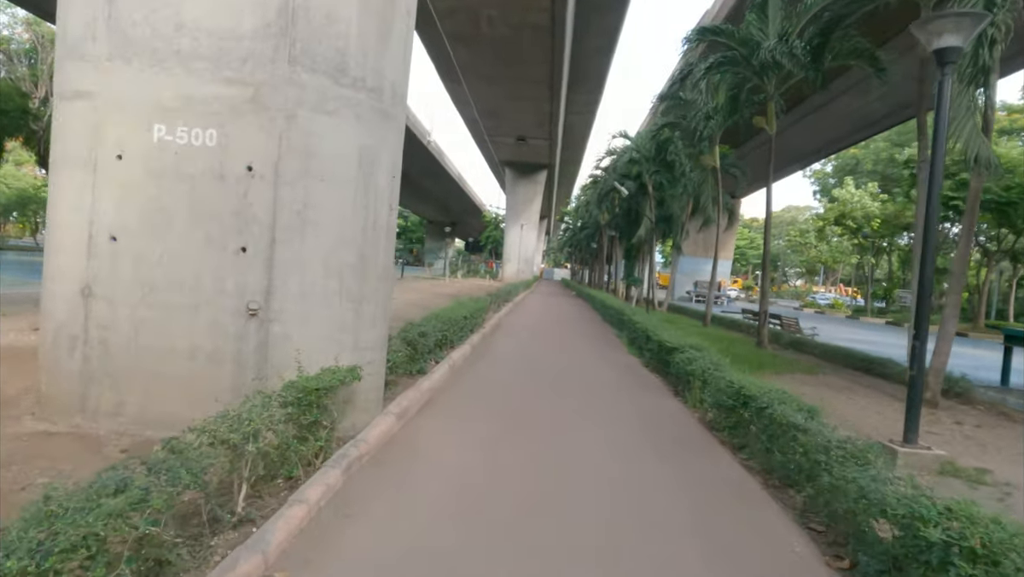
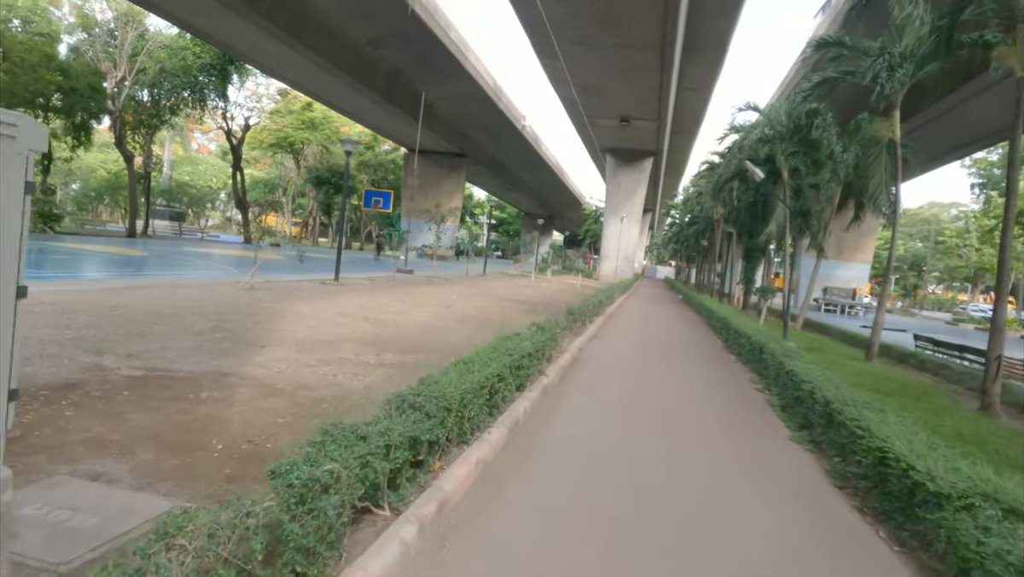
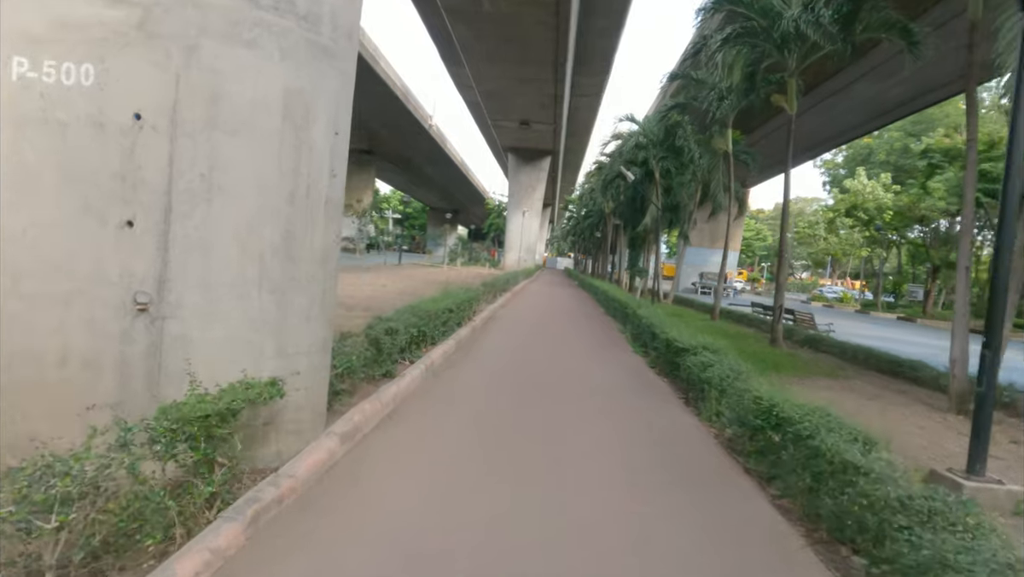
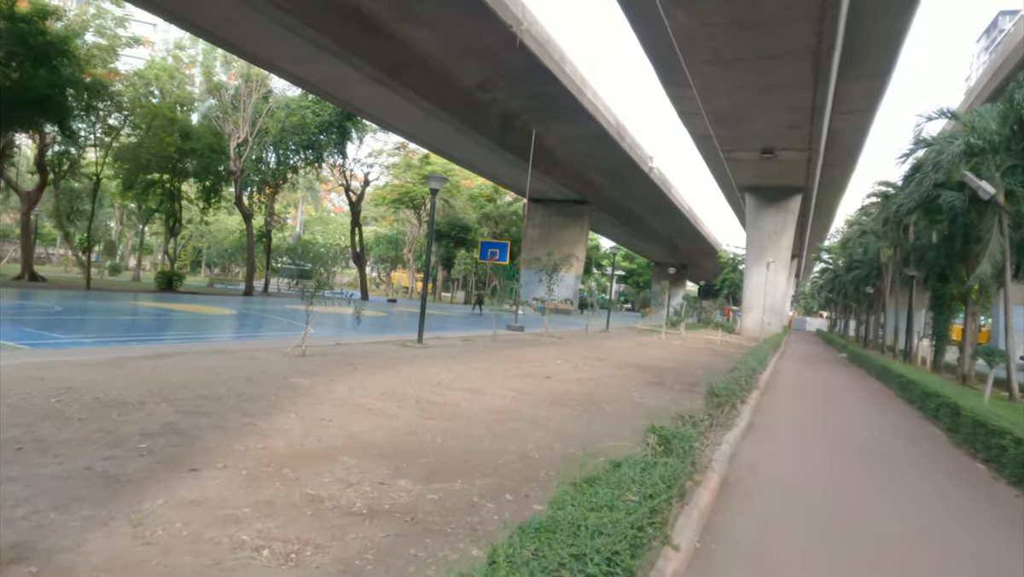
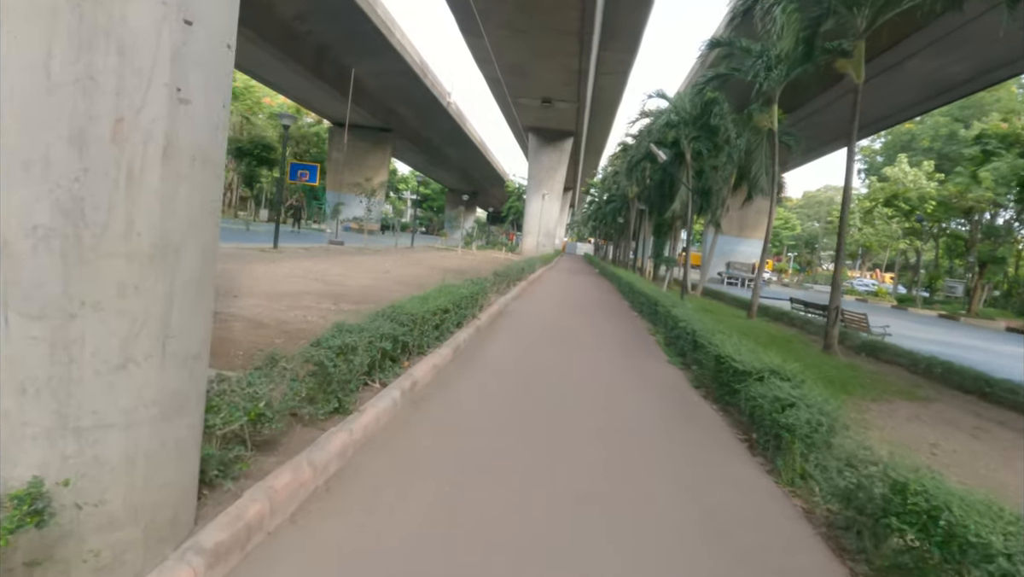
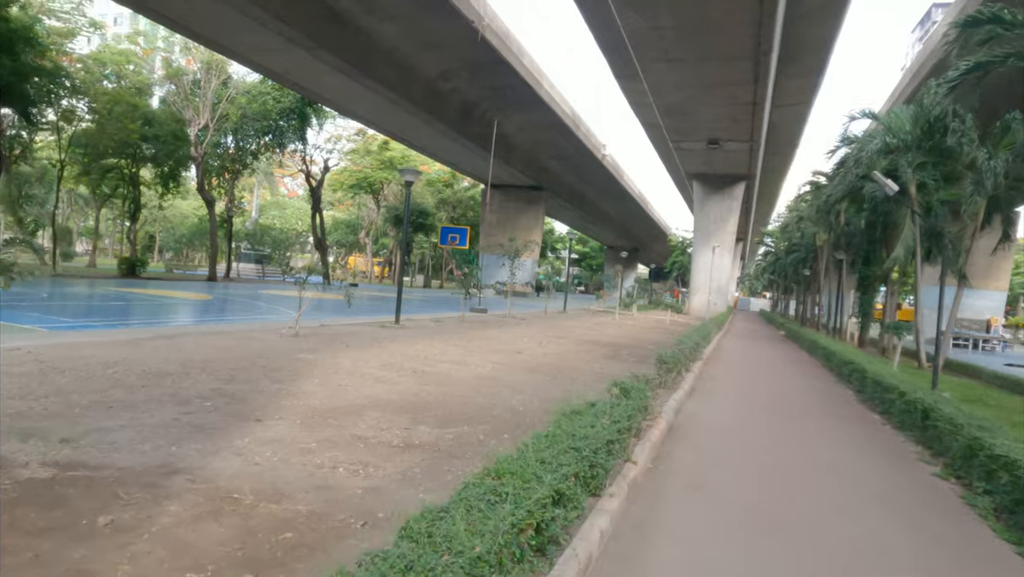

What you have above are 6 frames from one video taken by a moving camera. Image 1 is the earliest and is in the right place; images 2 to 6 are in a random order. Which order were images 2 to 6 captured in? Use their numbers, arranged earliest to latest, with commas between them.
3, 5, 2, 6, 4
